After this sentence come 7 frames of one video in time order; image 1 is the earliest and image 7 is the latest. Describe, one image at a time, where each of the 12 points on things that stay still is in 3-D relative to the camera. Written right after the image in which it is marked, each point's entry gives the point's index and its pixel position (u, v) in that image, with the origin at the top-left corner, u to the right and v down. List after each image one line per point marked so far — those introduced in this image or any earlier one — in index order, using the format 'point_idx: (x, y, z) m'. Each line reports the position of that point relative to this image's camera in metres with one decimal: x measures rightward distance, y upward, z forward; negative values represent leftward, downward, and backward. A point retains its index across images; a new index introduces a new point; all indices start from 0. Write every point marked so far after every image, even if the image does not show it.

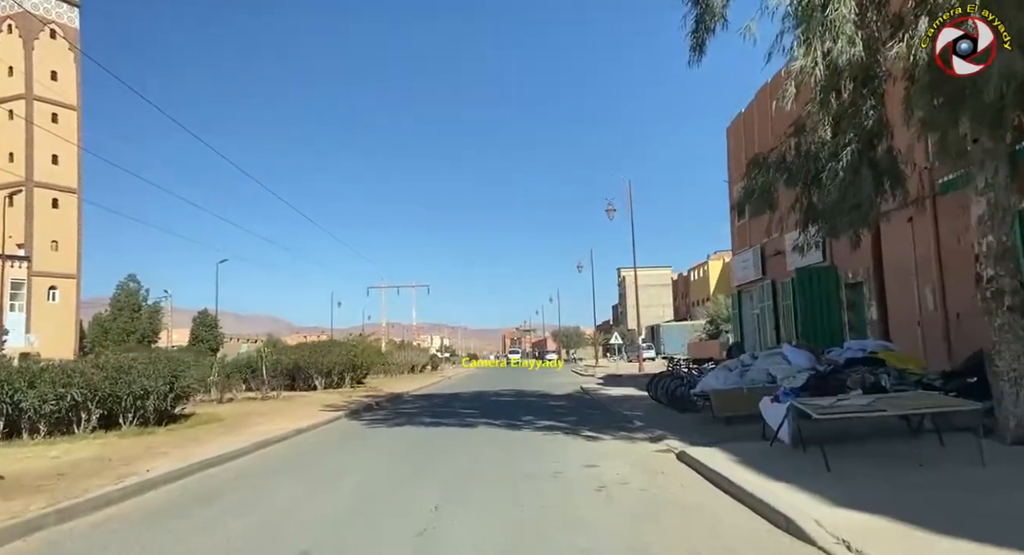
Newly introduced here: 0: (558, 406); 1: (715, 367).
0: (+1.5, -4.2, +19.4) m
1: (+4.5, -2.0, +13.3) m
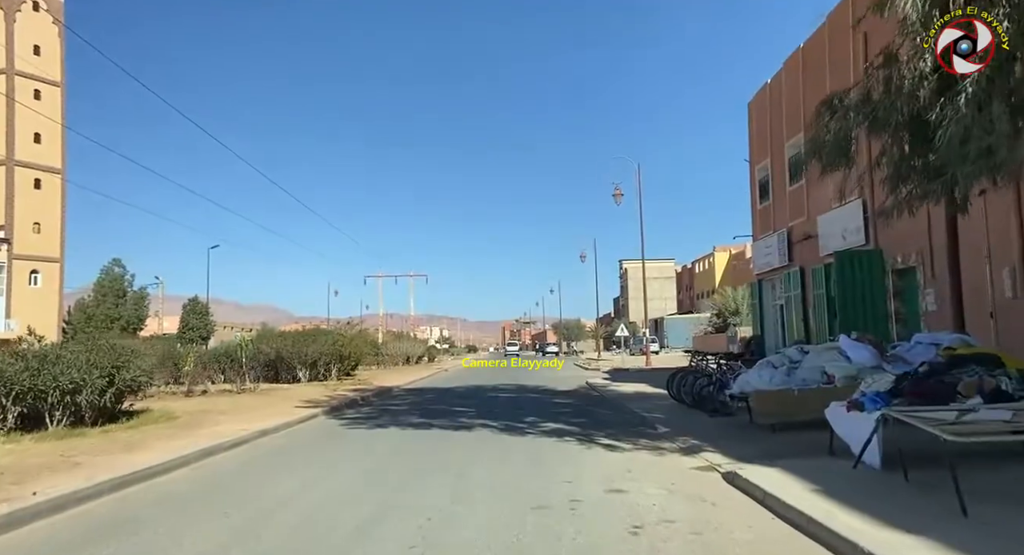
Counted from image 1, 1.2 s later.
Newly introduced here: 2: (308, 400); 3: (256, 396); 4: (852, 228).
0: (+1.6, -3.7, +17.4) m
1: (+4.6, -1.6, +11.2) m
2: (-6.3, -3.8, +18.4) m
3: (-8.3, -3.8, +19.0) m
4: (+9.8, +1.5, +17.3) m
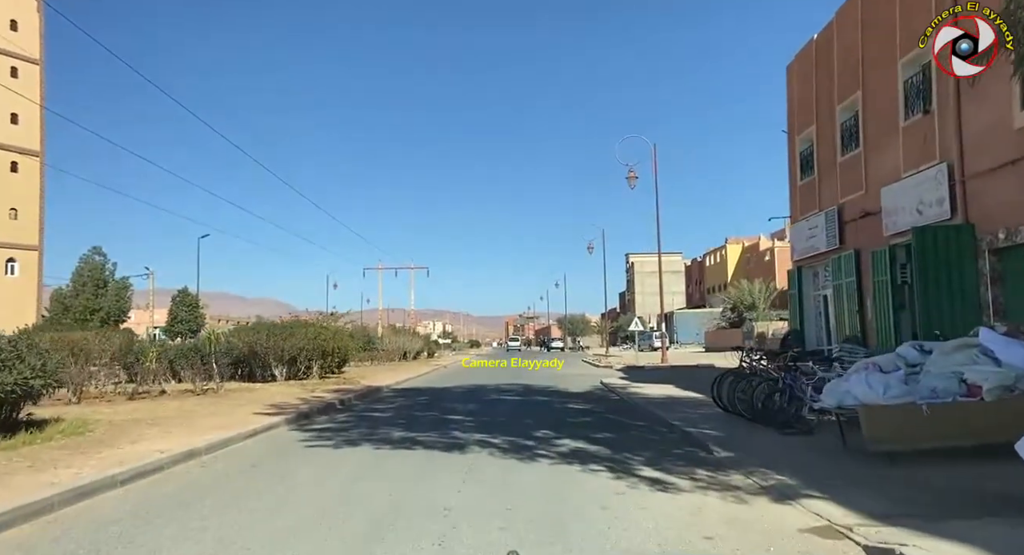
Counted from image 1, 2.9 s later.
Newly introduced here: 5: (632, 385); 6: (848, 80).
0: (+1.7, -3.3, +14.4) m
1: (+4.7, -1.2, +8.2) m
2: (-6.2, -3.3, +15.5) m
3: (-8.1, -3.3, +16.1) m
4: (+10.0, +1.9, +14.3) m
5: (+4.0, -3.6, +19.8) m
6: (+10.2, +6.0, +18.1) m
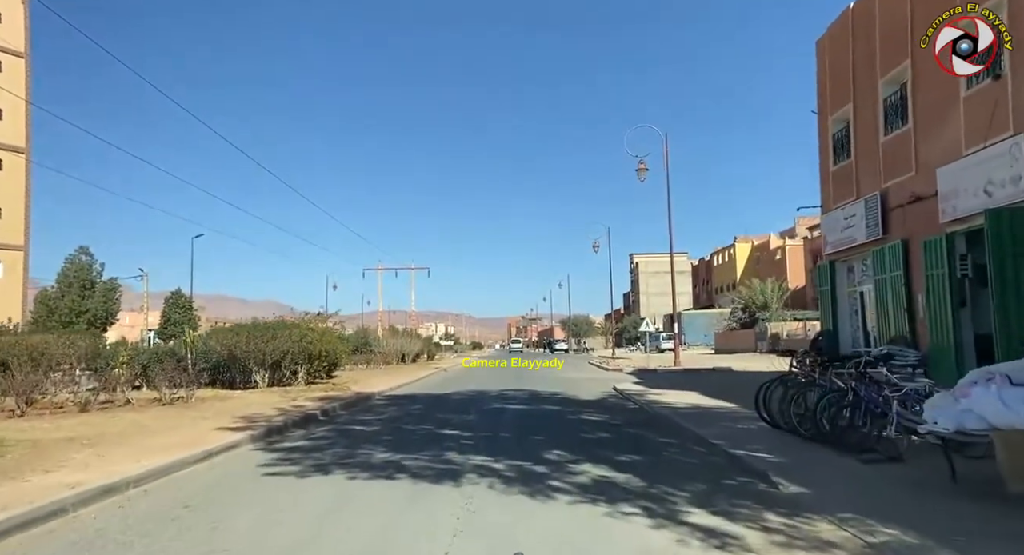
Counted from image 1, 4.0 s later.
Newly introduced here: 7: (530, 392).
0: (+1.8, -3.1, +12.4) m
1: (+4.8, -1.0, +6.2) m
2: (-6.1, -3.1, +13.6) m
3: (-8.0, -3.2, +14.2) m
4: (+10.1, +2.1, +12.3) m
5: (+4.1, -3.5, +17.9) m
6: (+10.3, +6.2, +16.1) m
7: (+0.6, -3.9, +20.0) m
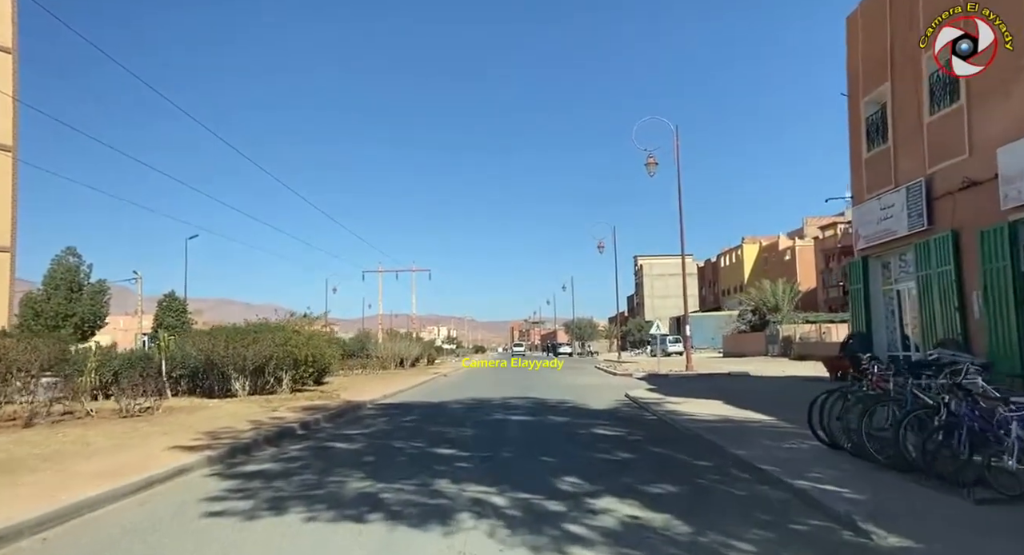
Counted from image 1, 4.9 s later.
0: (+1.9, -3.0, +10.7) m
1: (+4.8, -0.9, +4.5) m
2: (-6.0, -3.0, +11.9) m
3: (-7.9, -3.1, +12.5) m
4: (+10.2, +2.2, +10.6) m
5: (+4.2, -3.4, +16.2) m
6: (+10.4, +6.3, +14.5) m
7: (+0.7, -3.8, +18.3) m
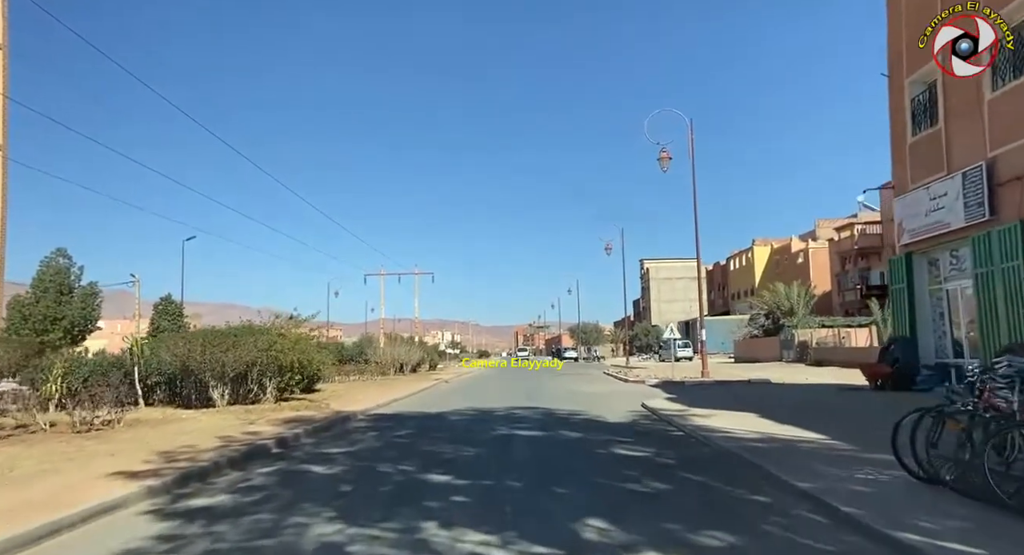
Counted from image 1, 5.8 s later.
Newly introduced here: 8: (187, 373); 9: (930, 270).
0: (+2.0, -2.9, +9.0) m
1: (+4.9, -0.7, +2.8) m
2: (-5.9, -2.9, +10.3) m
3: (-7.8, -3.0, +10.9) m
4: (+10.3, +2.3, +8.9) m
5: (+4.4, -3.3, +14.4) m
6: (+10.5, +6.4, +12.7) m
7: (+0.9, -3.7, +16.6) m
8: (-9.0, -2.6, +16.5) m
9: (+11.4, +0.1, +16.2) m
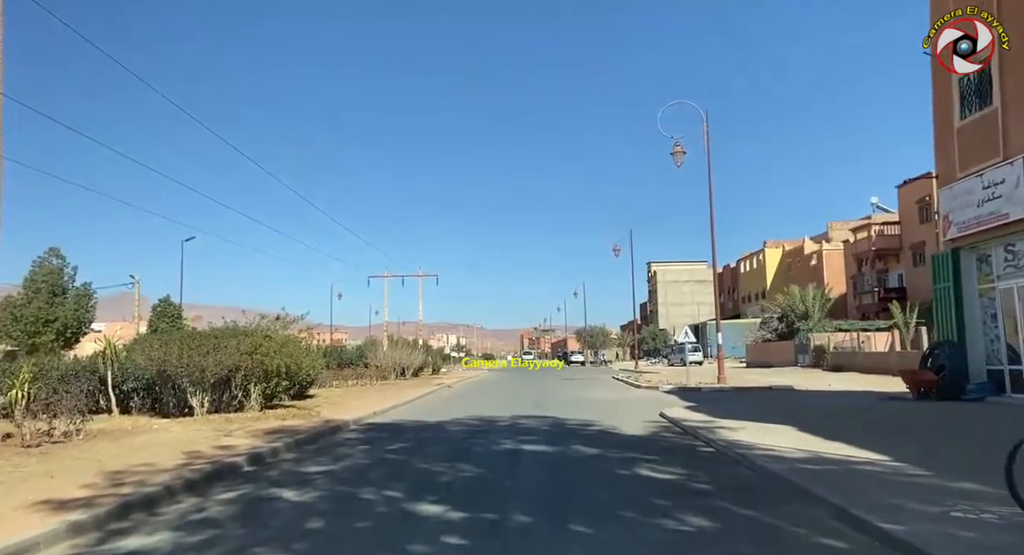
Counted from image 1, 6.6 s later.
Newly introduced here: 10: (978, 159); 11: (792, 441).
0: (+2.1, -2.8, +7.6) m
1: (+4.9, -0.6, +1.3) m
2: (-5.8, -2.8, +8.9) m
3: (-7.7, -2.9, +9.5) m
4: (+10.4, +2.4, +7.3) m
5: (+4.5, -3.2, +12.9) m
6: (+10.7, +6.5, +11.3) m
7: (+1.0, -3.7, +15.1) m
8: (-8.8, -2.6, +15.2) m
9: (+11.5, +0.2, +14.7) m
10: (+11.0, +2.9, +14.2) m
11: (+5.1, -2.9, +10.8) m
